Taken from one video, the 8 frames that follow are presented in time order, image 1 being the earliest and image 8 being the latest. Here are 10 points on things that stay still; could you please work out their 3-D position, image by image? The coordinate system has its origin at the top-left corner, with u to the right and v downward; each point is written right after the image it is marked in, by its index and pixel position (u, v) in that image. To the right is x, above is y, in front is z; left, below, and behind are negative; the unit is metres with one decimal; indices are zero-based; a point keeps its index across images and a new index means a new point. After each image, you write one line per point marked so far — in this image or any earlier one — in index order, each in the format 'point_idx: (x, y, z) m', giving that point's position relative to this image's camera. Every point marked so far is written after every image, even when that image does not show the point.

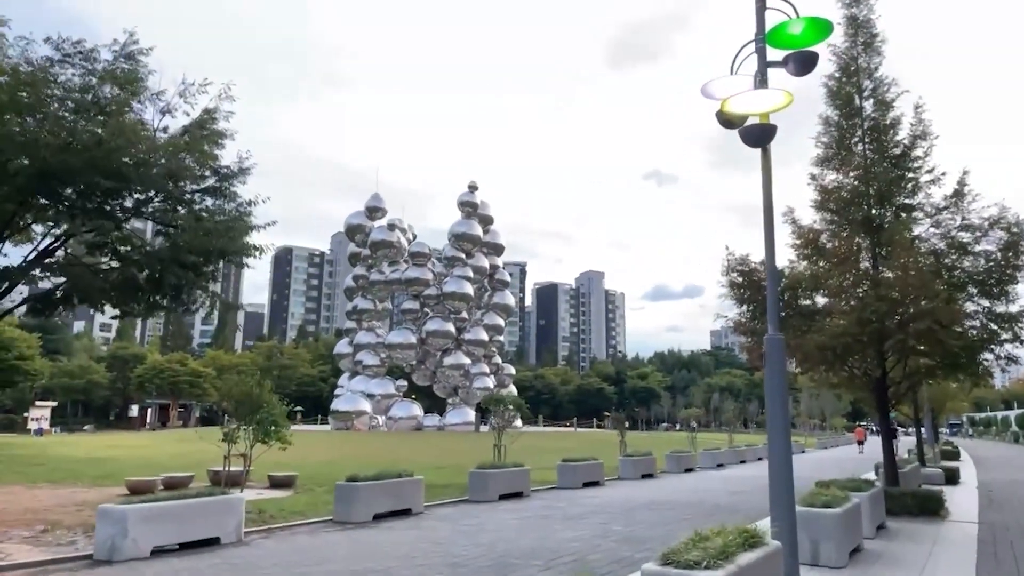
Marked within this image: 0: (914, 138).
0: (+7.6, +2.8, +14.7) m
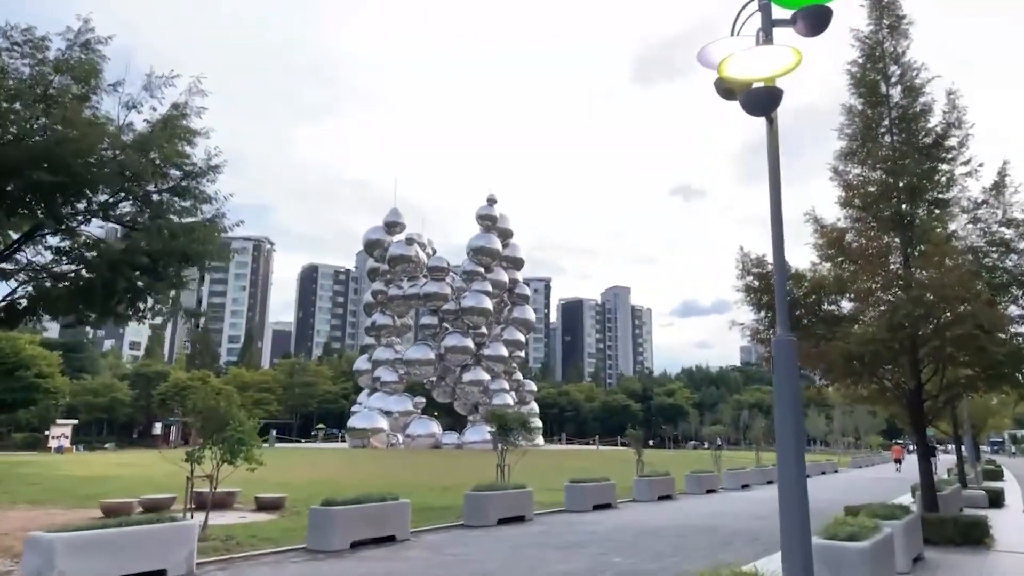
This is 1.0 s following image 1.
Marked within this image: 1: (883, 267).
0: (+7.5, +2.8, +13.4) m
1: (+5.8, +0.4, +12.0) m
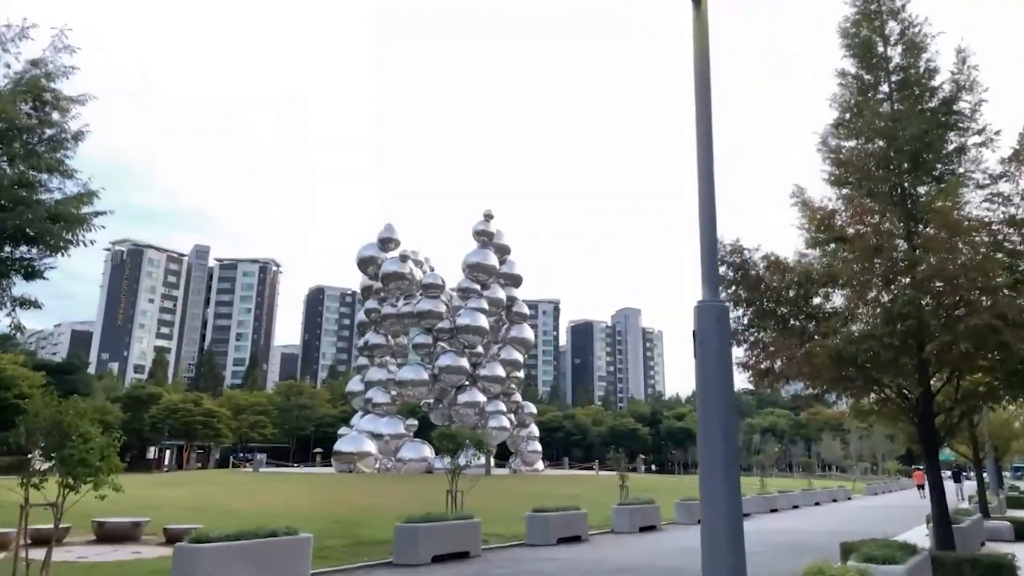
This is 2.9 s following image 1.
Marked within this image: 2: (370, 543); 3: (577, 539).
0: (+6.5, +2.9, +11.3) m
1: (+4.8, +0.6, +9.9) m
2: (-2.6, -4.7, +14.1) m
3: (+1.3, -5.2, +16.0) m
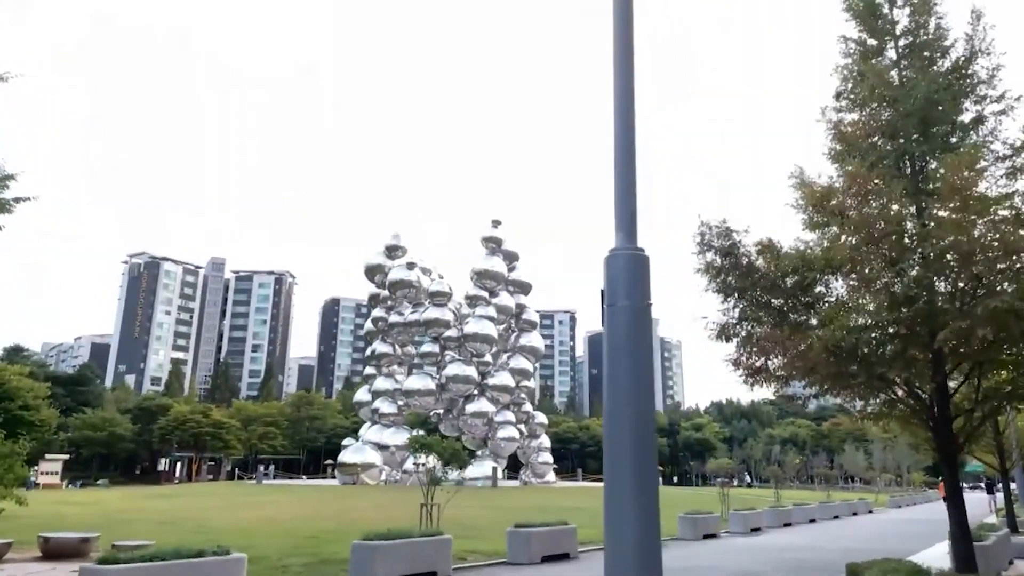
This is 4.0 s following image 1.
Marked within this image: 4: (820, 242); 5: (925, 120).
0: (+6.0, +3.1, +10.1) m
1: (+4.3, +0.7, +8.6) m
2: (-3.0, -4.6, +13.0) m
3: (+1.0, -5.1, +14.7) m
4: (+3.9, +0.6, +9.8) m
5: (+5.1, +2.1, +9.5) m
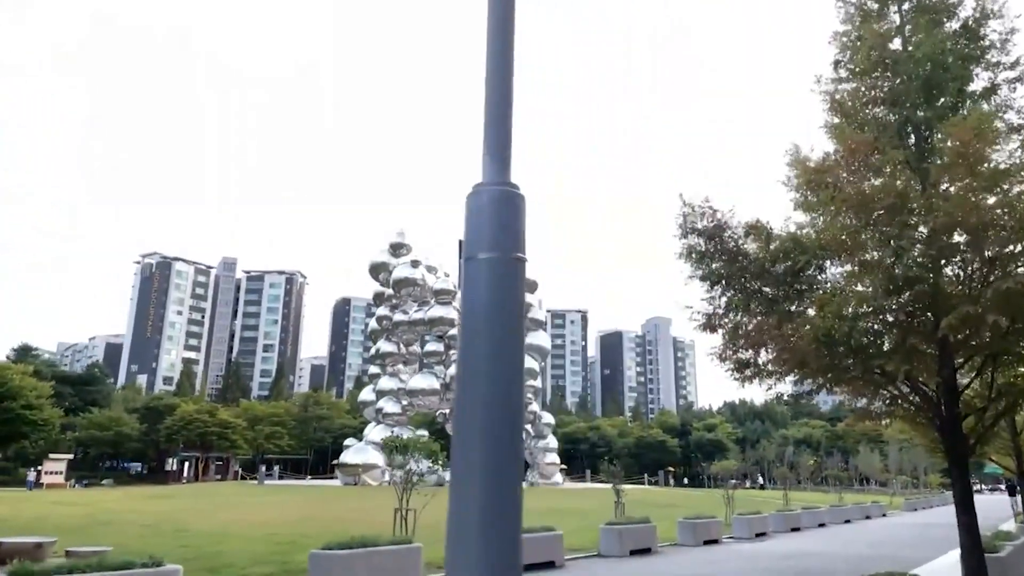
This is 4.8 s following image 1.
0: (+5.6, +3.2, +9.1) m
1: (+3.8, +0.9, +7.7) m
2: (-3.4, -4.4, +12.2) m
3: (+0.7, -5.0, +13.9) m
4: (+3.5, +0.7, +8.9) m
5: (+4.6, +2.2, +8.6) m
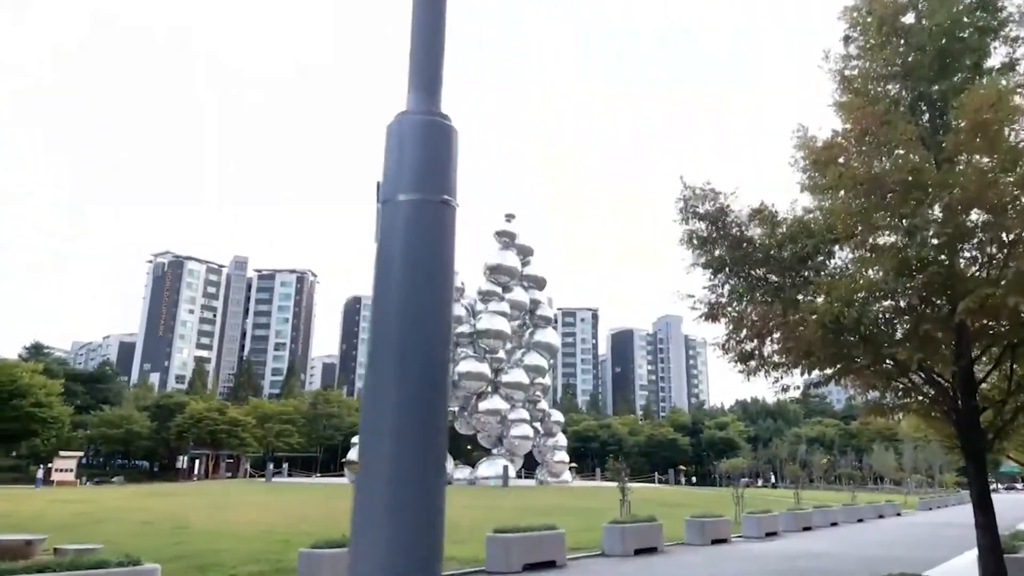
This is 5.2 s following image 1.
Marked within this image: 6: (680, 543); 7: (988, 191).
0: (+5.5, +3.4, +8.6) m
1: (+3.7, +1.0, +7.3) m
2: (-3.4, -4.3, +11.9) m
3: (+0.7, -4.8, +13.5) m
4: (+3.4, +0.9, +8.4) m
5: (+4.5, +2.4, +8.1) m
6: (+4.1, -6.2, +19.0) m
7: (+4.1, +0.8, +6.7) m
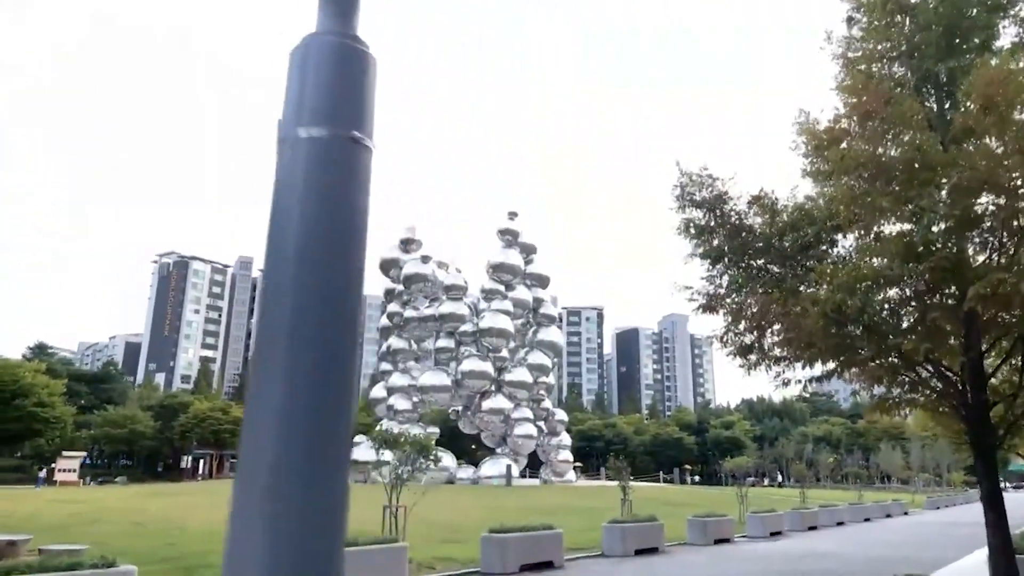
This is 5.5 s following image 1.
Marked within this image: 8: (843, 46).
0: (+5.4, +3.5, +8.3) m
1: (+3.6, +1.1, +6.9) m
2: (-3.5, -4.2, +11.6) m
3: (+0.6, -4.7, +13.2) m
4: (+3.3, +1.0, +8.1) m
5: (+4.4, +2.5, +7.8) m
6: (+4.1, -6.1, +18.6) m
7: (+4.0, +0.9, +6.3) m
8: (+3.8, +2.7, +8.8) m
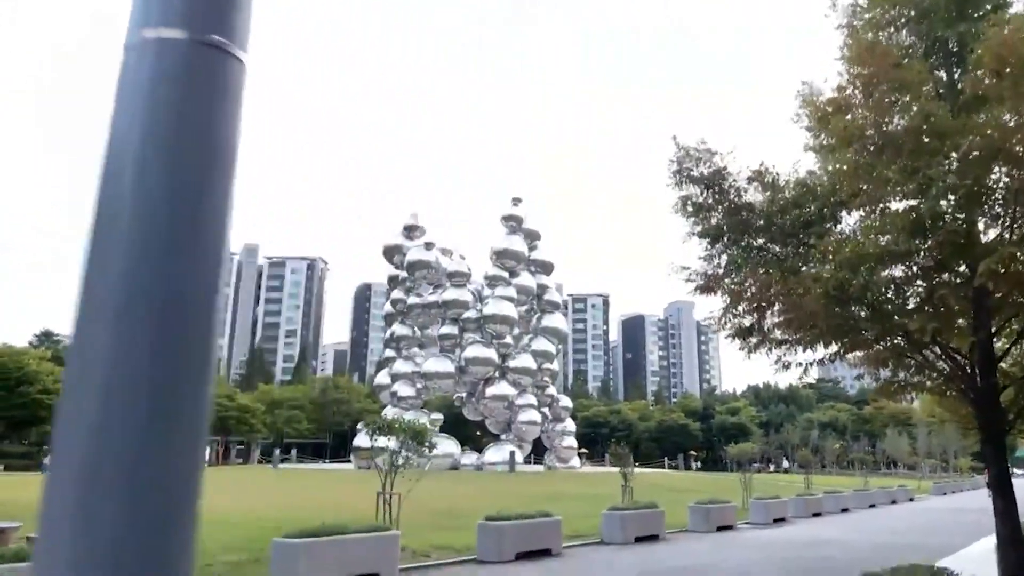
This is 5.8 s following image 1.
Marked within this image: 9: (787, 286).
0: (+5.3, +3.7, +7.9) m
1: (+3.5, +1.3, +6.6) m
2: (-3.5, -4.0, +11.4) m
3: (+0.6, -4.4, +12.9) m
4: (+3.2, +1.2, +7.7) m
5: (+4.3, +2.7, +7.4) m
6: (+4.1, -5.7, +18.4) m
7: (+3.9, +1.1, +6.0) m
8: (+3.7, +2.9, +8.4) m
9: (+2.6, 0.0, +7.2) m
